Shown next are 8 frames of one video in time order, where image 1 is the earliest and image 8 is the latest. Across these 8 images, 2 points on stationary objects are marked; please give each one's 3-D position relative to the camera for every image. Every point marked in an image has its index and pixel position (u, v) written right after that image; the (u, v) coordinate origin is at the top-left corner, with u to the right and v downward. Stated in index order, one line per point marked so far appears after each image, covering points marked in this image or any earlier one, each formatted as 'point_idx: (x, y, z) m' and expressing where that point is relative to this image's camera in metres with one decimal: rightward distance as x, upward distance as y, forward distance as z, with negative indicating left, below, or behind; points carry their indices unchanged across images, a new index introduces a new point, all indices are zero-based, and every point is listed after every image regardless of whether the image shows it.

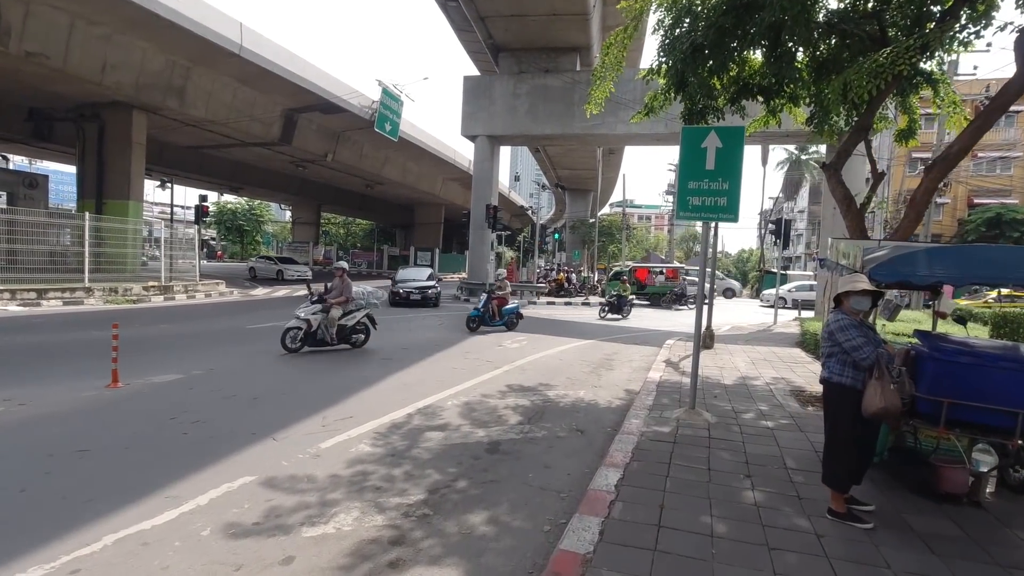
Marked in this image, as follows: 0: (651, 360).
0: (+2.6, -1.4, +10.6) m
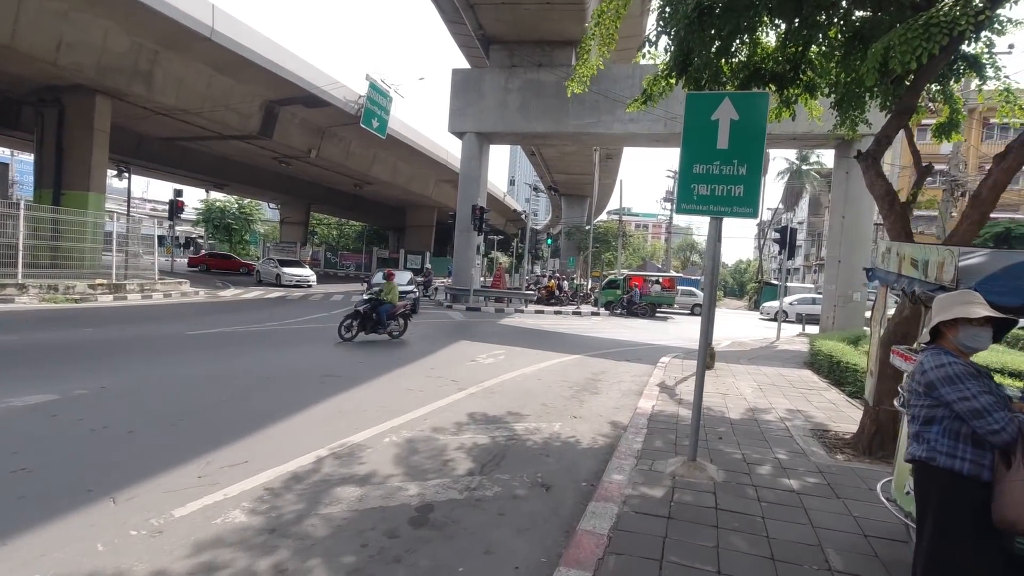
0: (+2.2, -1.6, +9.3) m
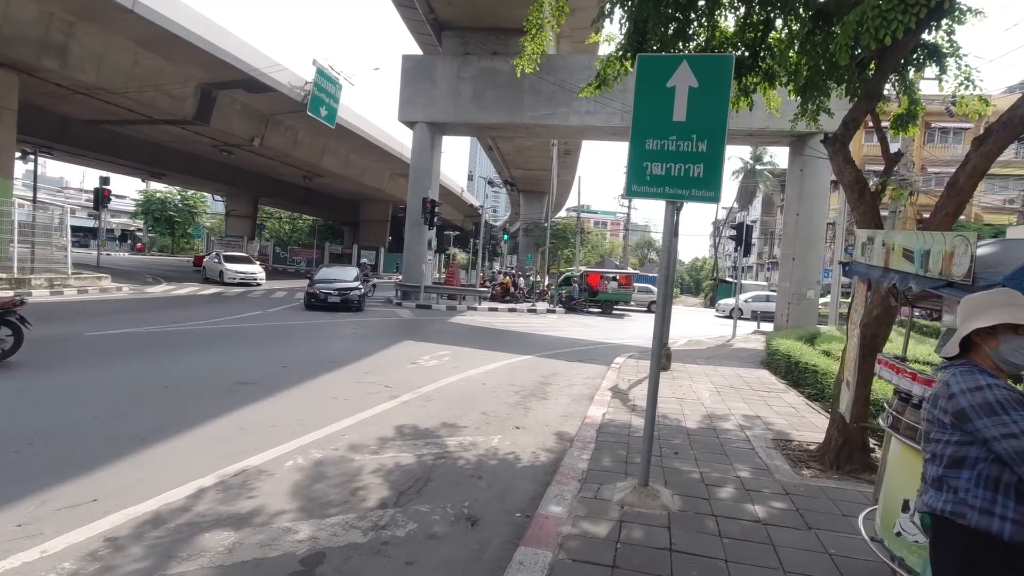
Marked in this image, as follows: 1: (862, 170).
0: (+1.3, -1.5, +8.7) m
1: (+3.1, +1.1, +5.0) m
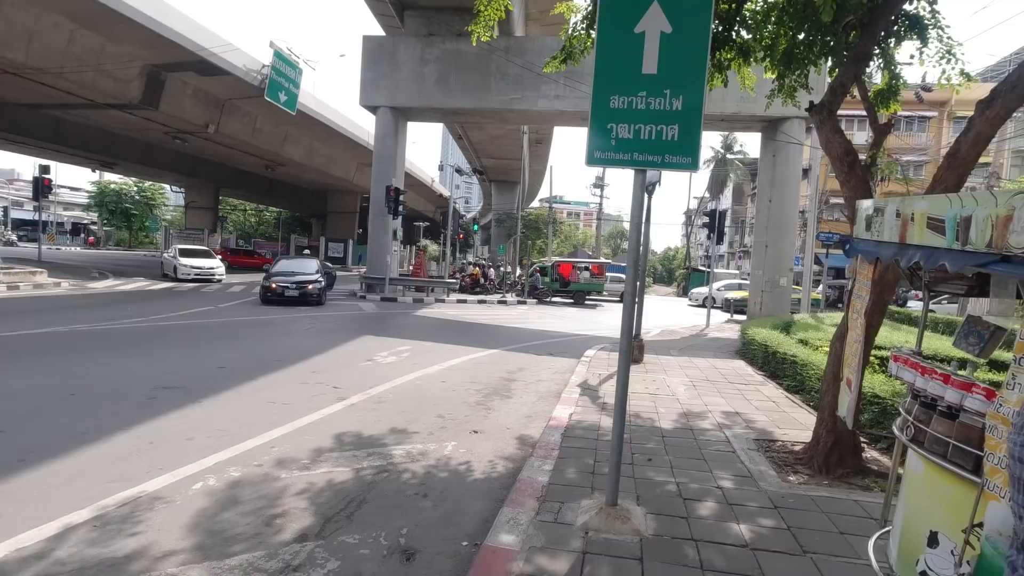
0: (+0.7, -1.3, +8.1) m
1: (+2.7, +1.2, +4.5) m
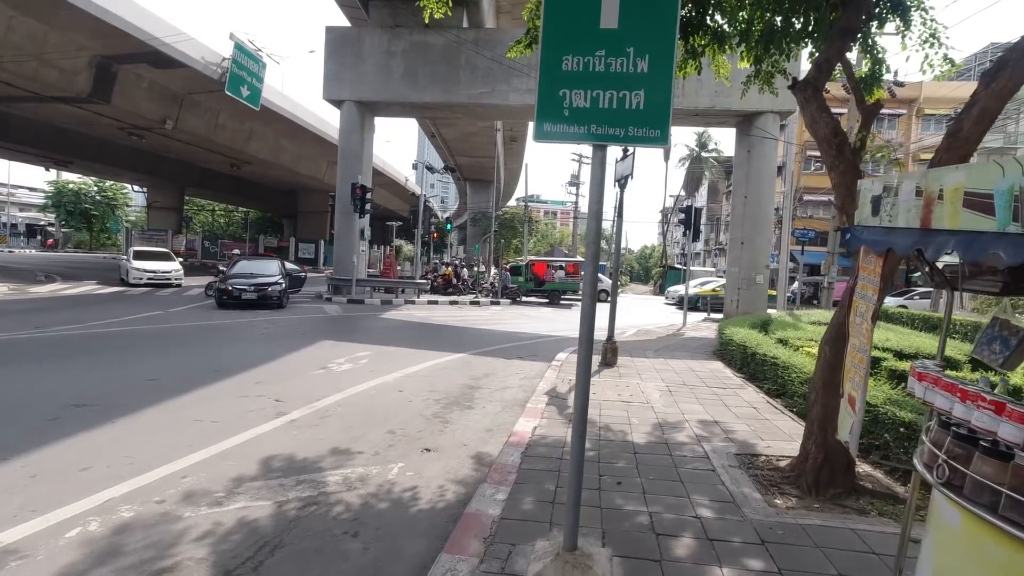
0: (+0.3, -1.3, +7.6) m
1: (+2.4, +1.2, +4.0) m
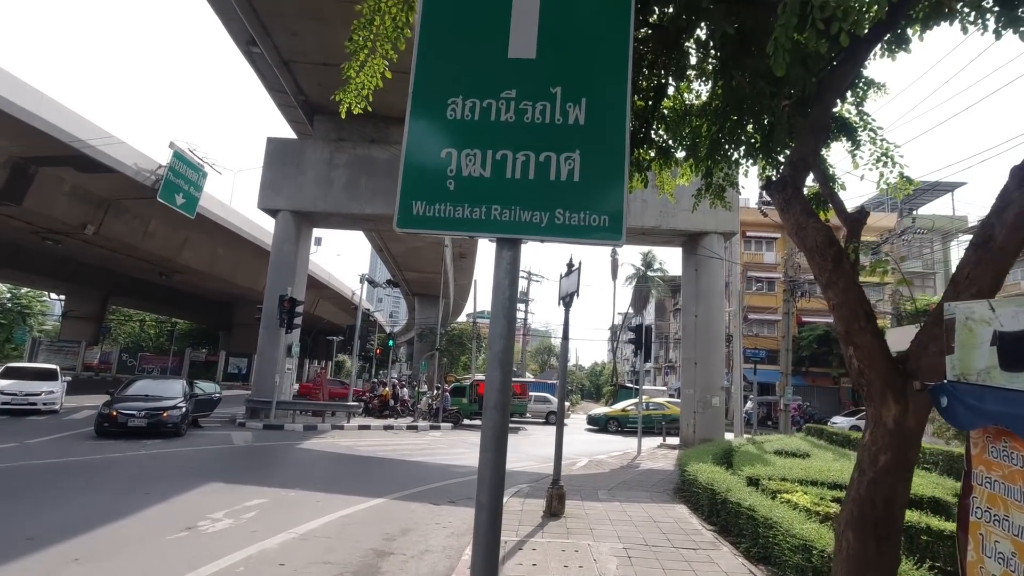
0: (-0.6, -2.8, +6.0) m
1: (+1.8, +0.3, +3.2) m
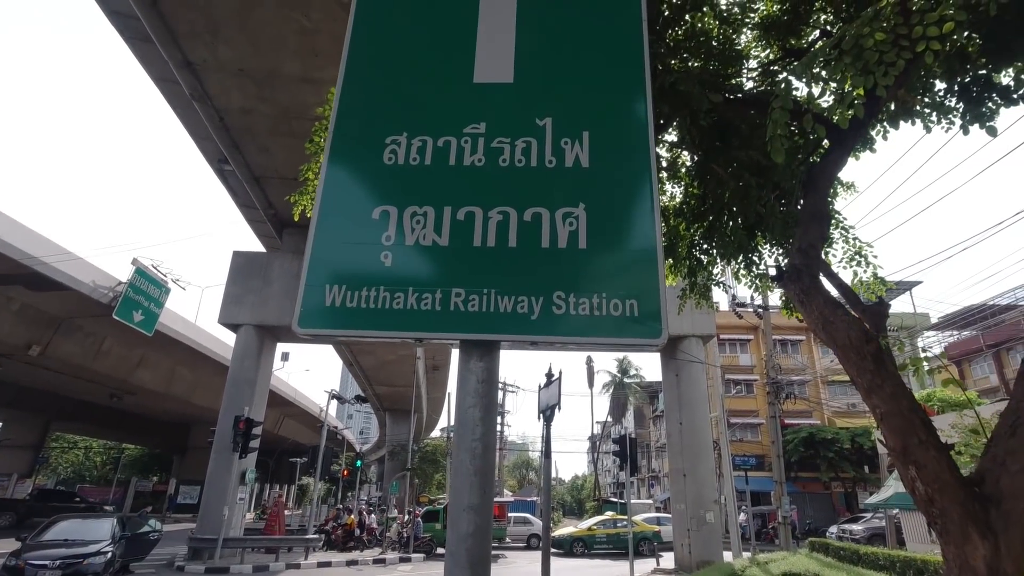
0: (-0.7, -3.9, +4.7) m
1: (+1.7, -0.2, +2.7) m
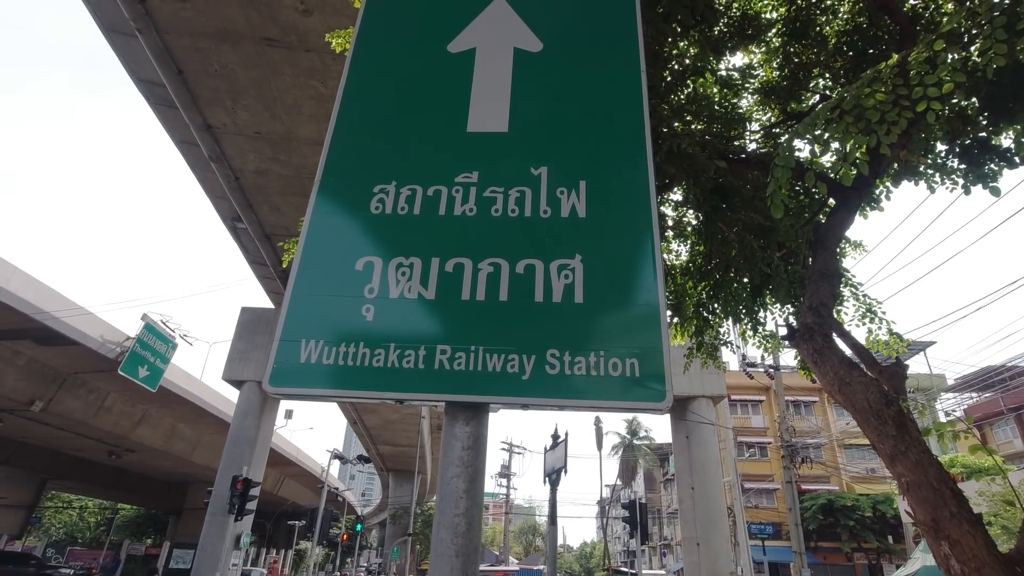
0: (-0.7, -4.3, +4.2) m
1: (+1.7, -0.4, +2.6) m
